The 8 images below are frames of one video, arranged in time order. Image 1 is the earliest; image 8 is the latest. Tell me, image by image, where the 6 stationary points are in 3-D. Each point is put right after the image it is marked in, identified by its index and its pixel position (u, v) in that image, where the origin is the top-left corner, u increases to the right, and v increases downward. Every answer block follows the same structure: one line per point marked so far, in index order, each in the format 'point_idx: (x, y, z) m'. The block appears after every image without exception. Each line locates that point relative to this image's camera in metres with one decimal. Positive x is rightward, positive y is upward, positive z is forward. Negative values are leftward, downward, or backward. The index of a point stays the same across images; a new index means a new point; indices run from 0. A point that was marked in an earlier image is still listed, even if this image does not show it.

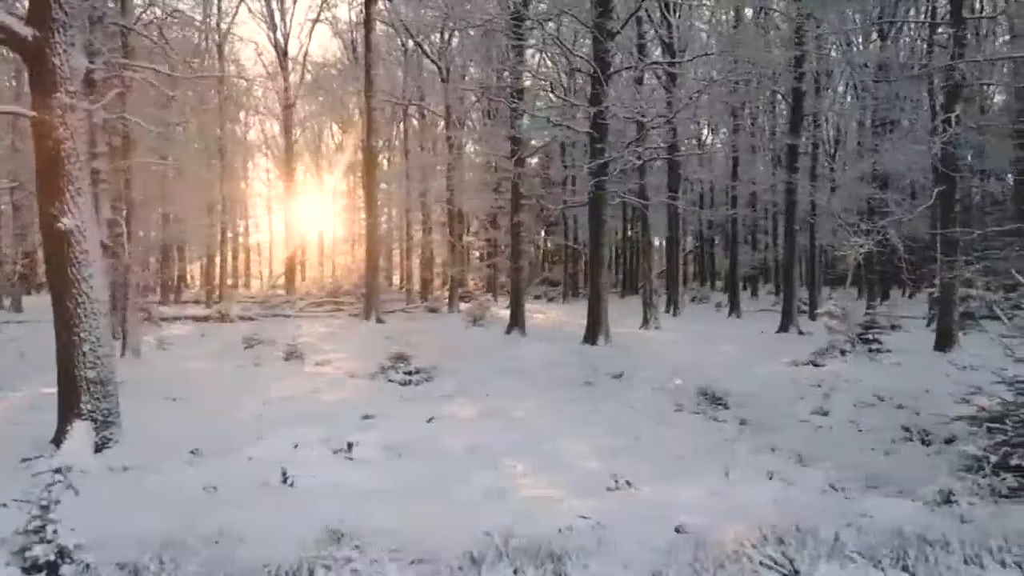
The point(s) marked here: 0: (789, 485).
0: (+3.4, -2.4, +6.0) m
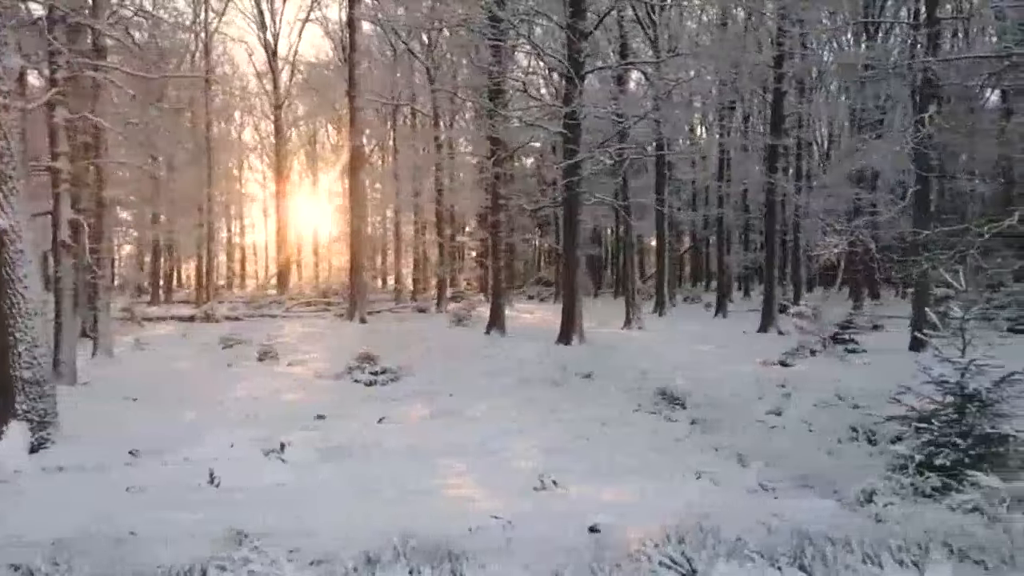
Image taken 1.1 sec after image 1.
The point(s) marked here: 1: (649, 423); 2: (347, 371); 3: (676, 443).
0: (+2.5, -2.4, +6.0) m
1: (+2.6, -2.5, +9.1) m
2: (-4.5, -2.2, +13.0) m
3: (+2.7, -2.6, +8.0) m
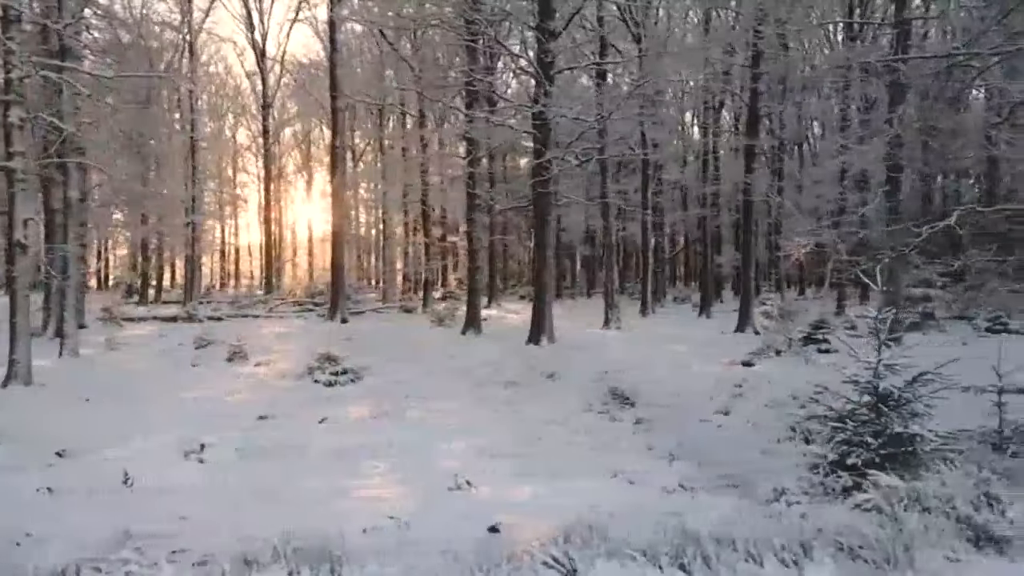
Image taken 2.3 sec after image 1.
0: (+1.5, -2.4, +6.0) m
1: (+1.5, -2.5, +9.1) m
2: (-5.6, -2.3, +13.0) m
3: (+1.7, -2.6, +8.0) m
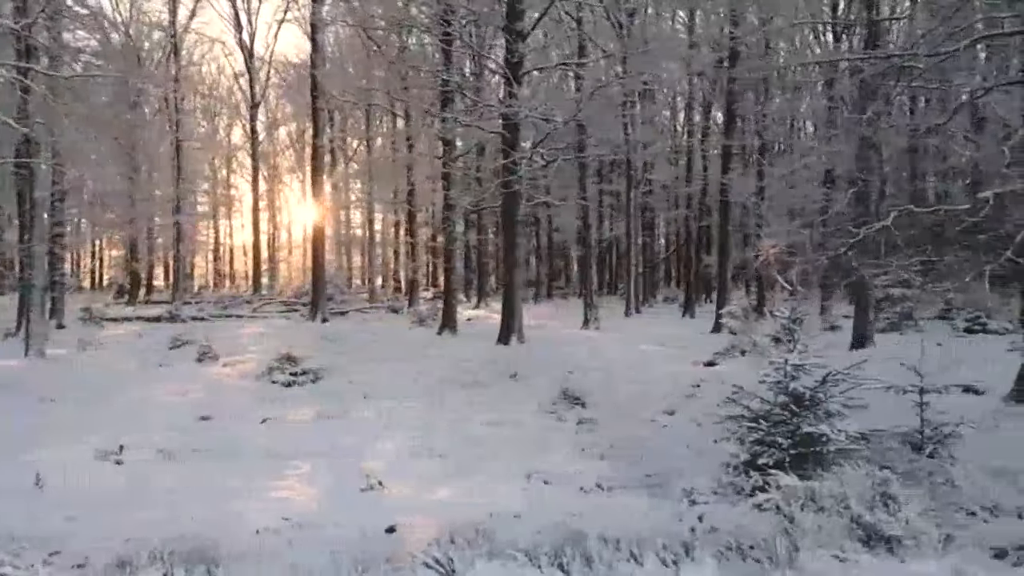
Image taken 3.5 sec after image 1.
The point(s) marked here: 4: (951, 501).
0: (+0.4, -2.5, +6.0) m
1: (+0.5, -2.6, +9.1) m
2: (-6.7, -2.3, +13.0) m
3: (+0.6, -2.6, +8.0) m
4: (+5.0, -2.4, +5.5) m
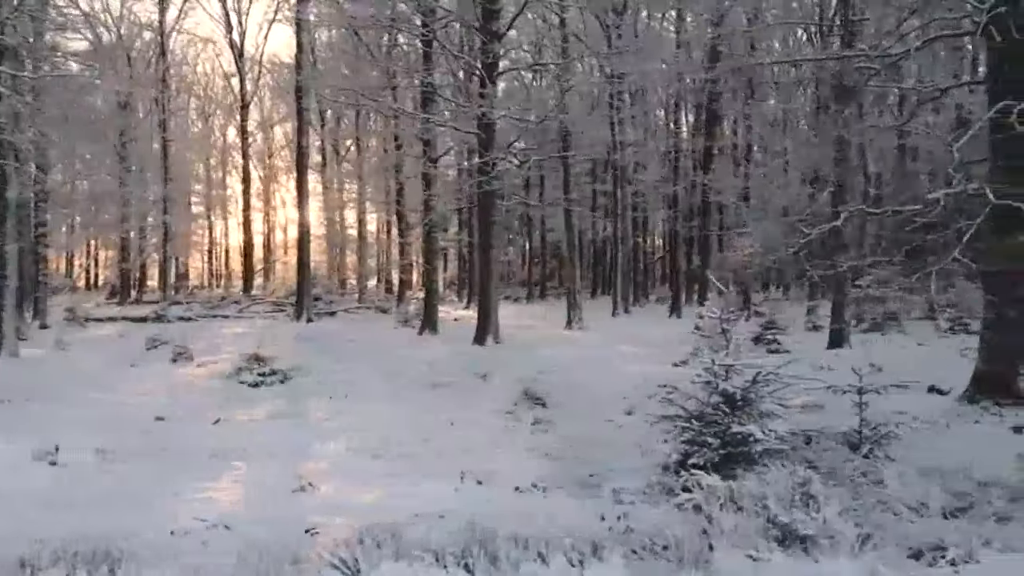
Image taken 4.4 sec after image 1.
0: (-0.4, -2.5, +6.0) m
1: (-0.4, -2.6, +9.1) m
2: (-7.5, -2.3, +13.0) m
3: (-0.2, -2.6, +8.0) m
4: (+4.2, -2.4, +5.5) m
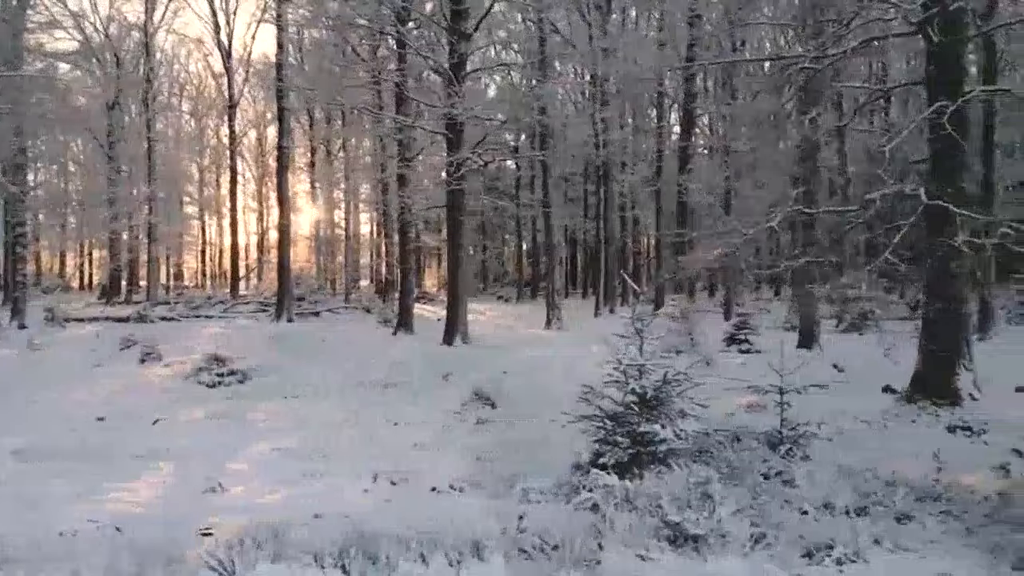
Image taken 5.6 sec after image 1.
0: (-1.5, -2.5, +6.0) m
1: (-1.4, -2.6, +9.1) m
2: (-8.6, -2.3, +13.0) m
3: (-1.3, -2.6, +8.0) m
4: (+3.1, -2.4, +5.5) m
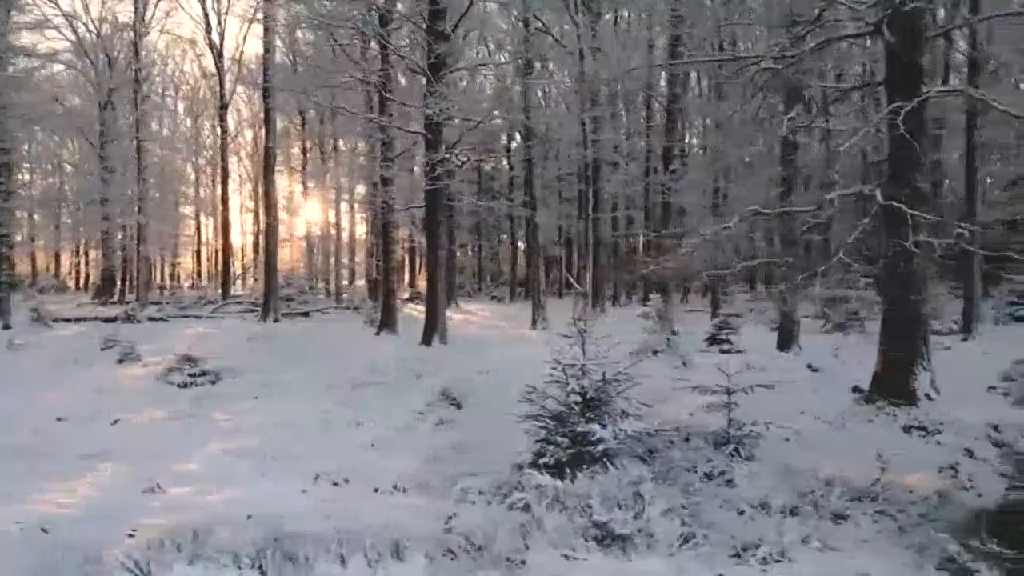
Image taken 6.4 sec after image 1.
0: (-2.2, -2.5, +6.0) m
1: (-2.2, -2.6, +9.1) m
2: (-9.3, -2.3, +13.0) m
3: (-2.0, -2.6, +8.0) m
4: (+2.4, -2.4, +5.5) m
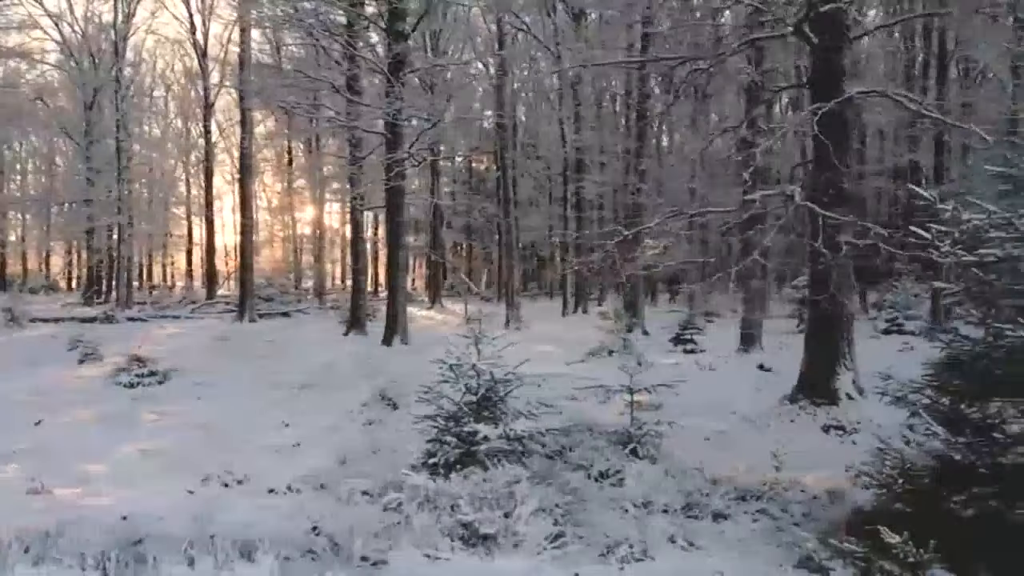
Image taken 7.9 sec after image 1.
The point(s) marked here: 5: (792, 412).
0: (-3.5, -2.5, +6.0) m
1: (-3.5, -2.6, +9.1) m
2: (-10.7, -2.3, +13.0) m
3: (-3.3, -2.6, +8.0) m
4: (+1.1, -2.4, +5.5) m
5: (+4.9, -2.2, +8.4) m
